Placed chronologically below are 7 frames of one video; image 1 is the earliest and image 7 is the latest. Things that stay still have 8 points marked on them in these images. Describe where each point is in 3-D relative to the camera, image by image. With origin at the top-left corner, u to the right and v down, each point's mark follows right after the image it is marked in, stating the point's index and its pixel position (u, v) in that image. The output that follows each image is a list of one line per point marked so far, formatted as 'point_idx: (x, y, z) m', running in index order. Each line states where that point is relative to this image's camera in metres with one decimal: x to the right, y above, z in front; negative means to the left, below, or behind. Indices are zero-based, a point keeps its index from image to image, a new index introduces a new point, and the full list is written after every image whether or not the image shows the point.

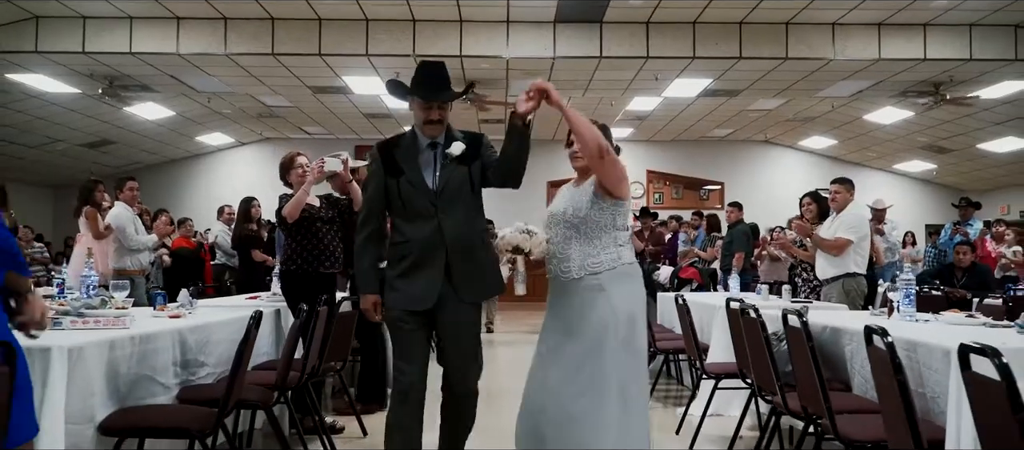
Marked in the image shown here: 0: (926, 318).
0: (+1.8, -0.4, +3.4) m
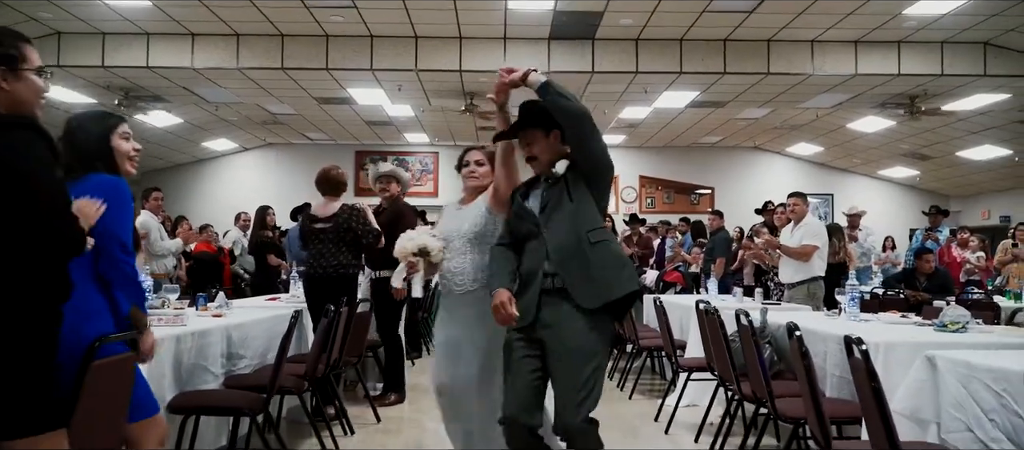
0: (+1.8, -0.5, +4.0) m
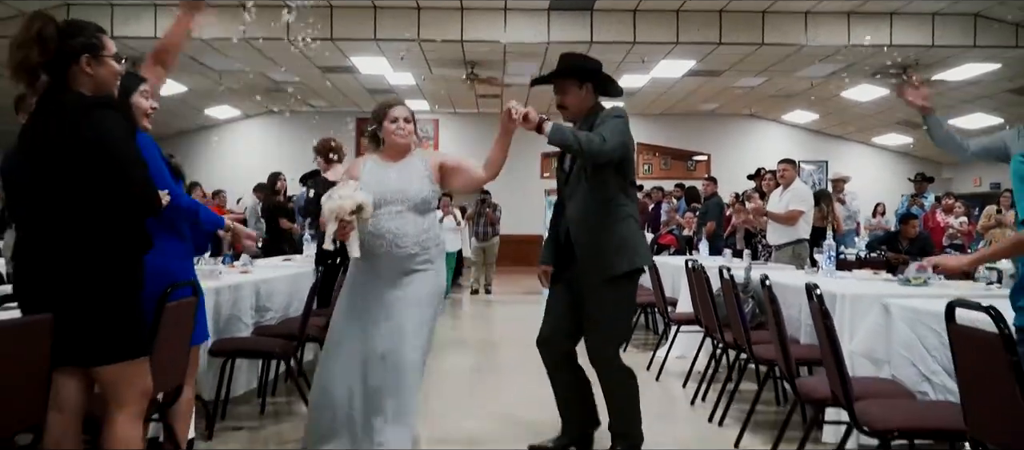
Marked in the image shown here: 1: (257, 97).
0: (+1.8, -0.3, +4.3) m
1: (-4.8, +2.4, +14.8) m
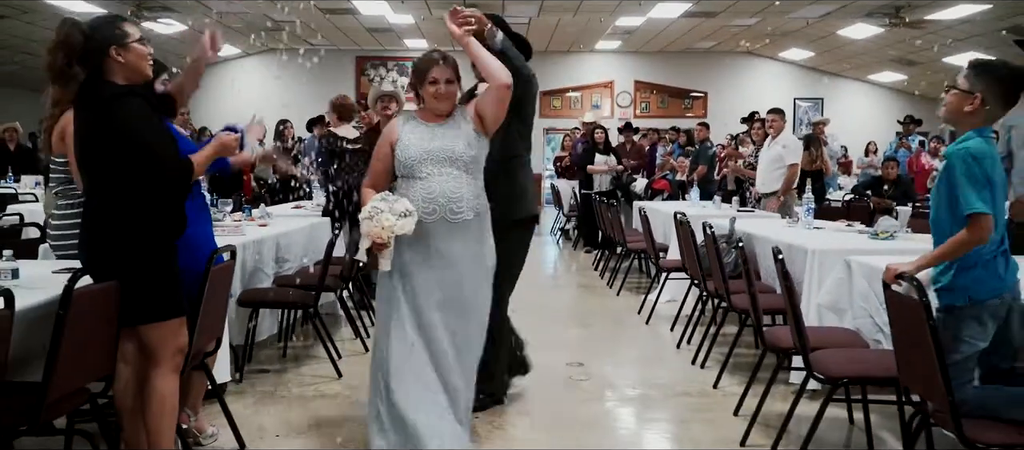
0: (+1.8, 0.0, +4.7) m
1: (-4.9, +3.6, +14.8) m
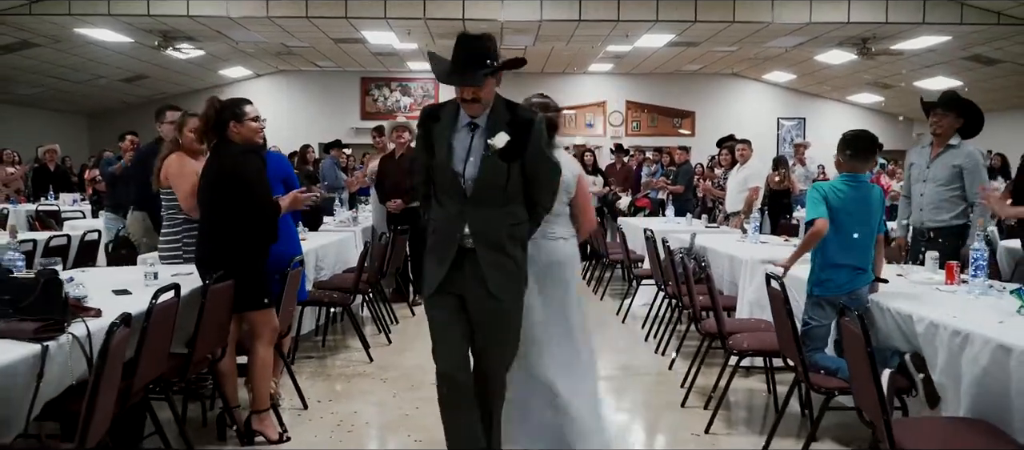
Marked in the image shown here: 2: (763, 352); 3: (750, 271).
0: (+1.8, -0.1, +5.6) m
1: (-4.9, +3.3, +15.8) m
2: (+1.1, -0.6, +3.4) m
3: (+1.3, -0.3, +4.4) m
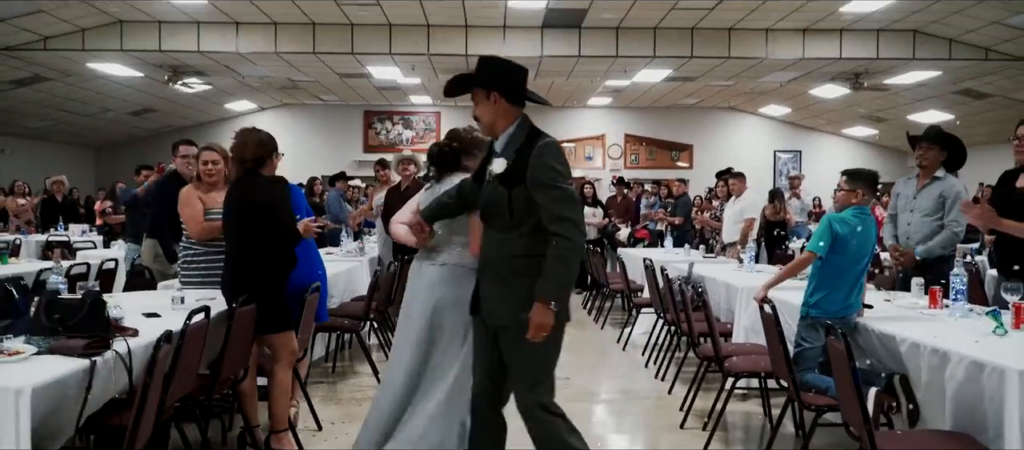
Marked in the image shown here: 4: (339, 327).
0: (+1.8, -0.3, +5.8) m
1: (-4.9, +2.7, +16.2) m
2: (+1.1, -0.7, +3.6) m
3: (+1.4, -0.4, +4.6) m
4: (-1.1, -0.6, +4.9) m
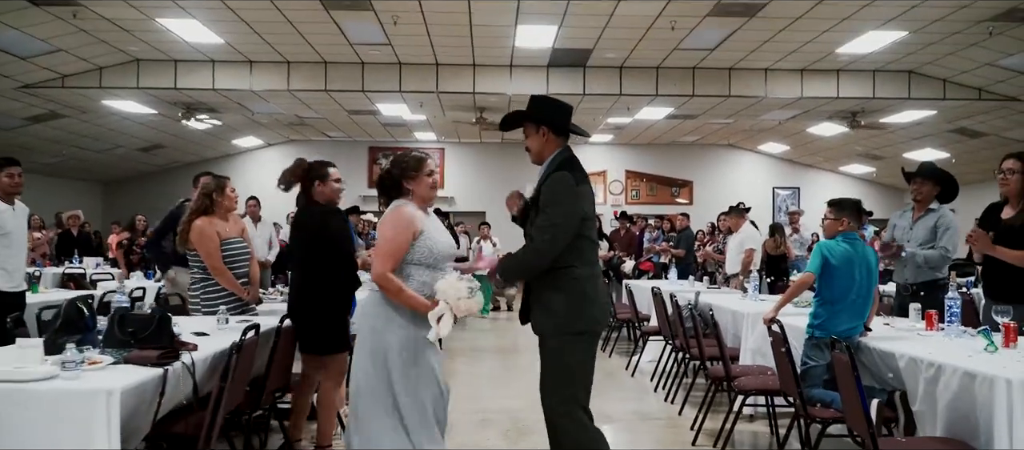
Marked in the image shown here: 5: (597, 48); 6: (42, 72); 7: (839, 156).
0: (+1.9, -0.6, +6.0) m
1: (-4.8, +2.0, +16.5) m
2: (+1.2, -0.8, +3.8) m
3: (+1.5, -0.6, +4.8) m
4: (-1.0, -0.8, +5.1) m
5: (+1.1, +2.3, +10.2) m
6: (-6.6, +2.2, +11.1) m
7: (+7.3, +1.5, +17.5) m
